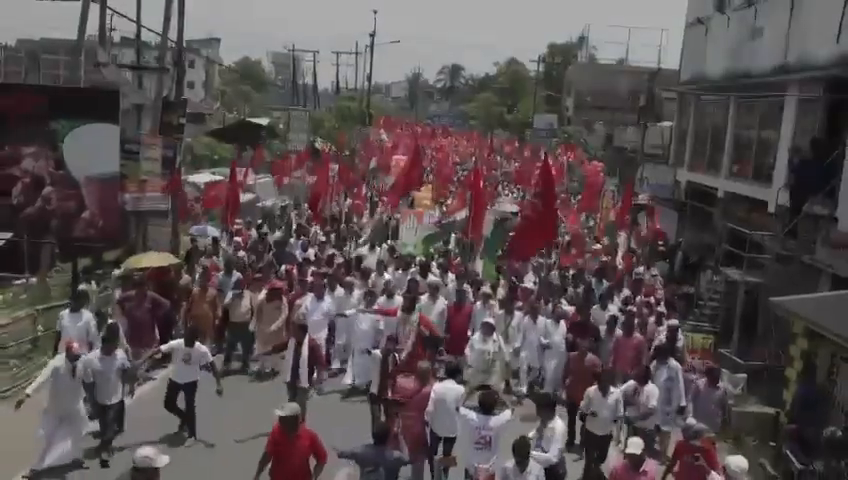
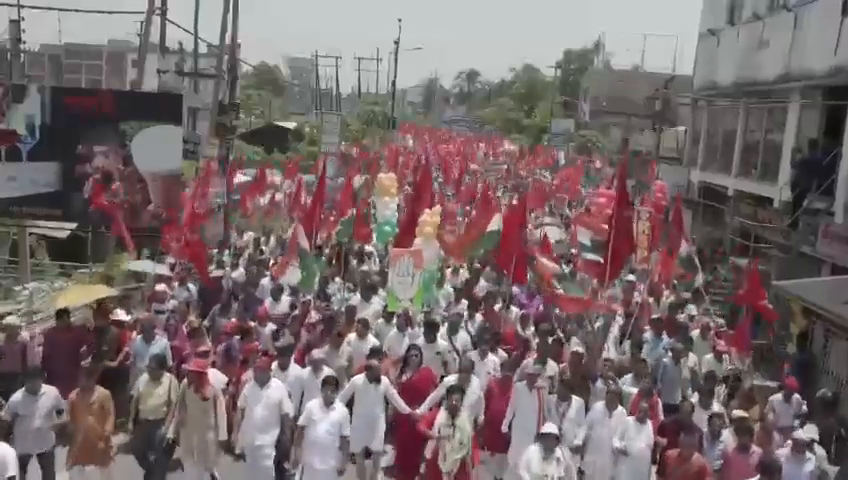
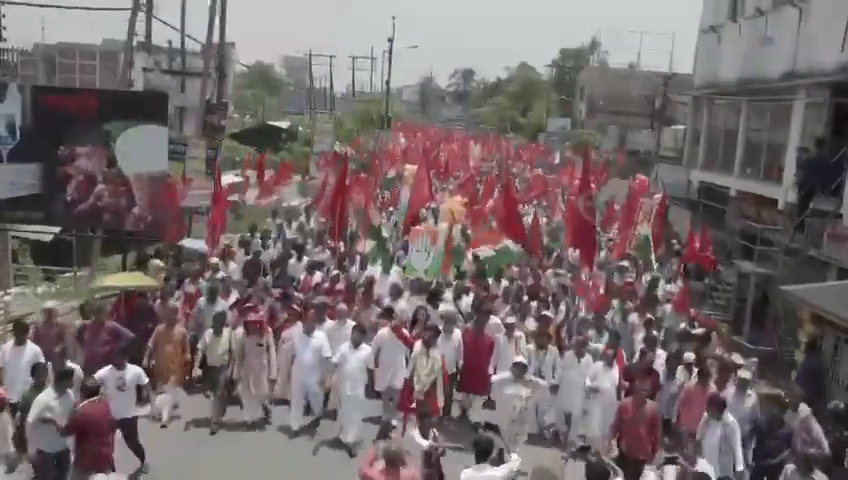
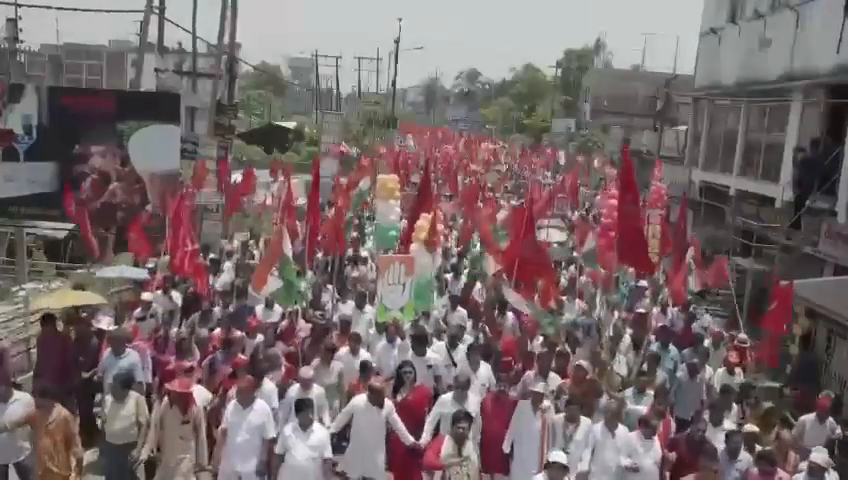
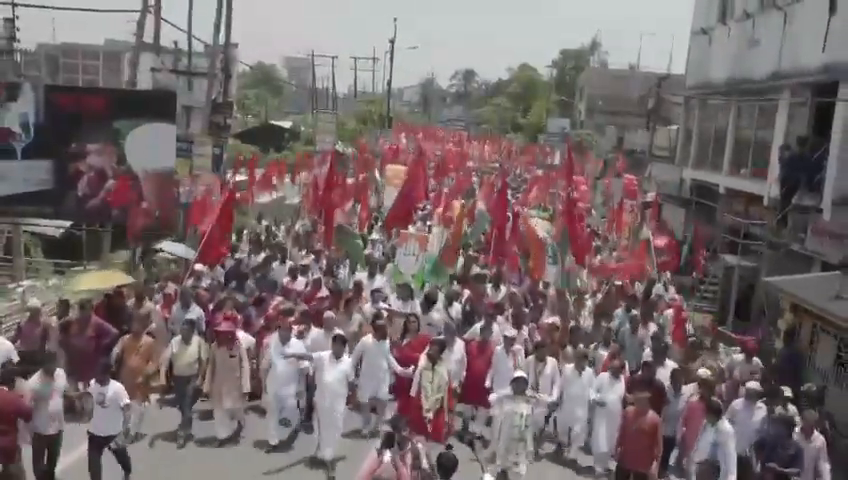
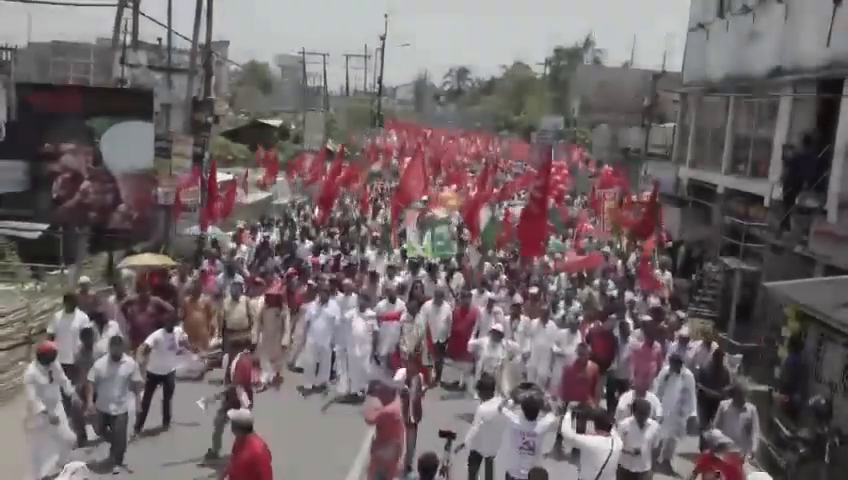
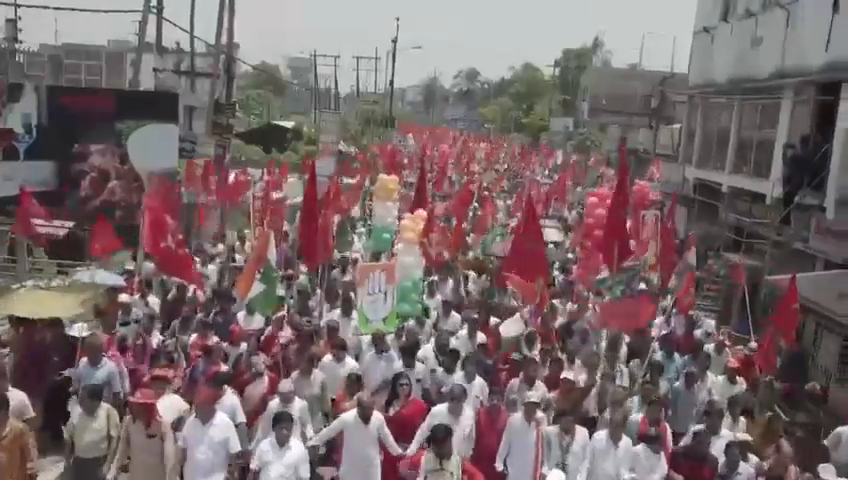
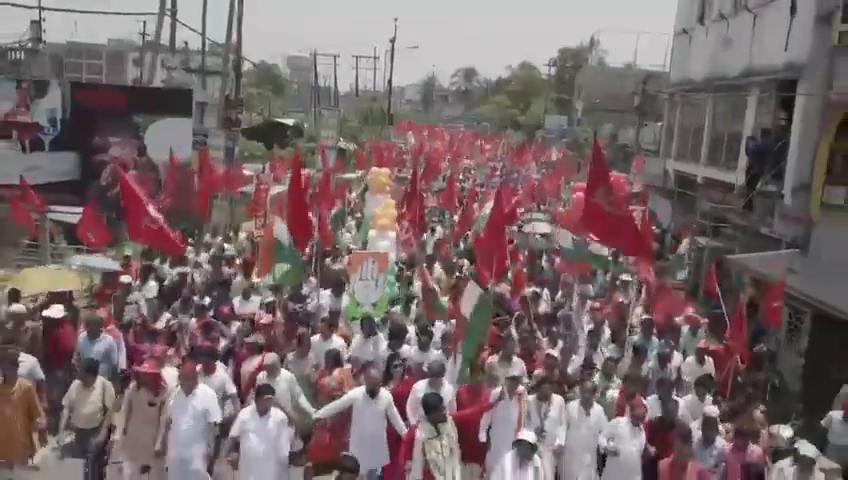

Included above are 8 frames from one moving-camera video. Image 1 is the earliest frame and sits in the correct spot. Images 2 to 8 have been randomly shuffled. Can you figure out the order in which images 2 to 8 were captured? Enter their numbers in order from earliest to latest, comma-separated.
6, 3, 5, 2, 4, 7, 8
